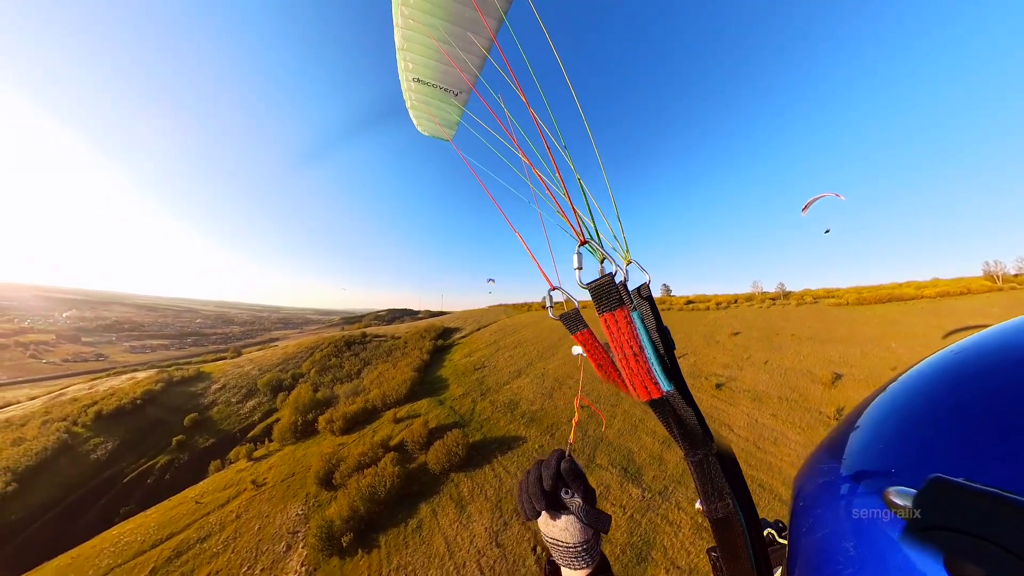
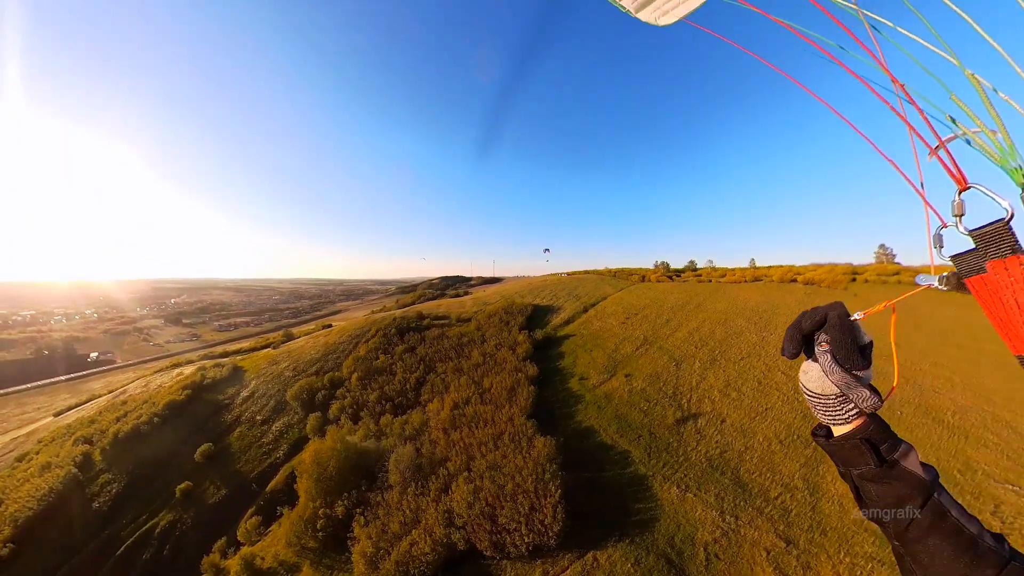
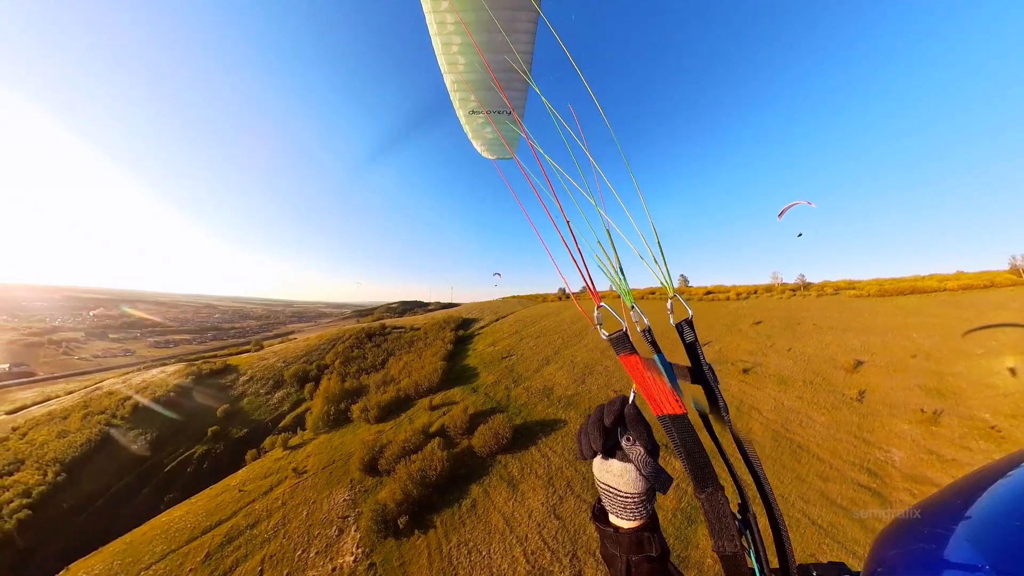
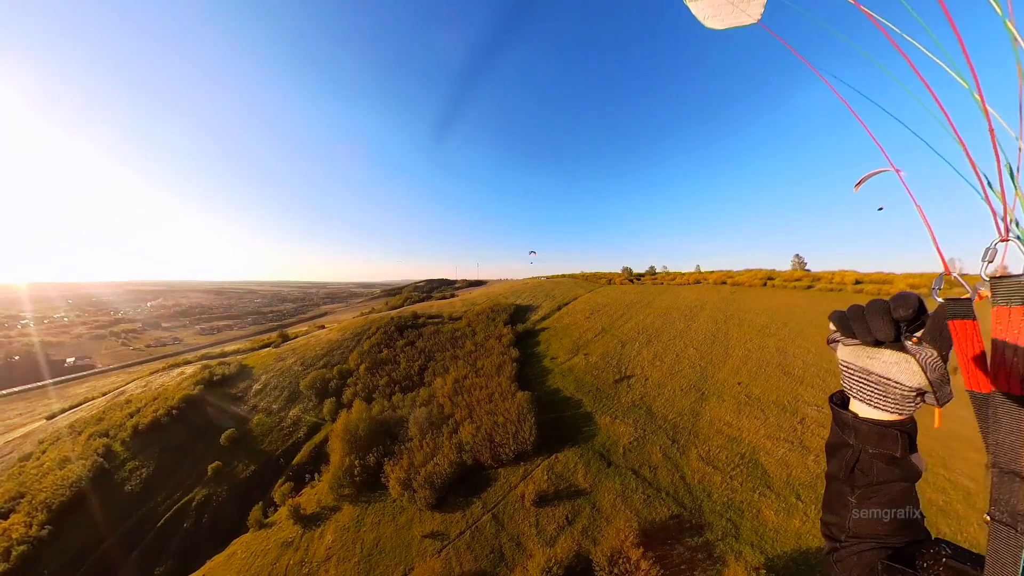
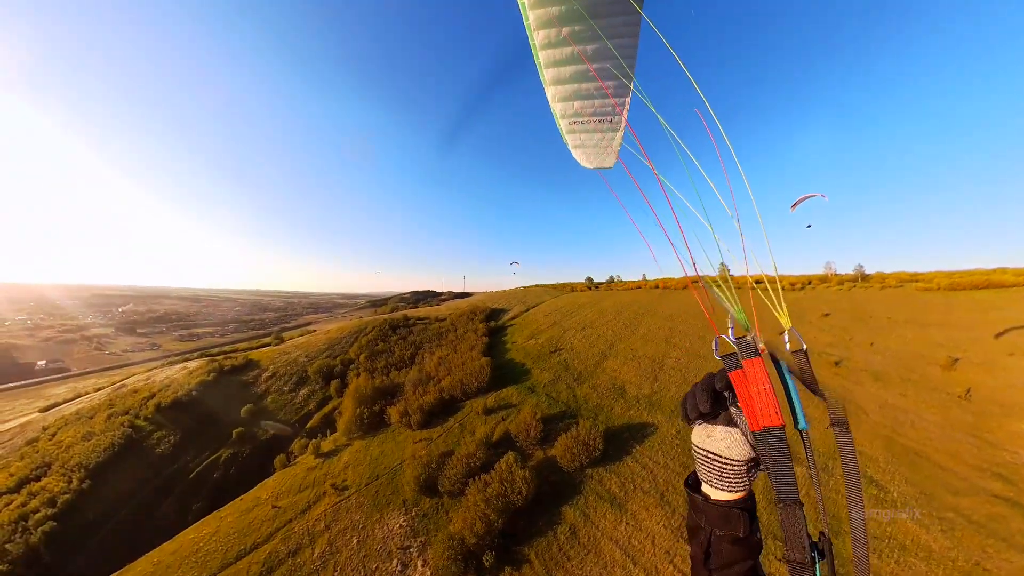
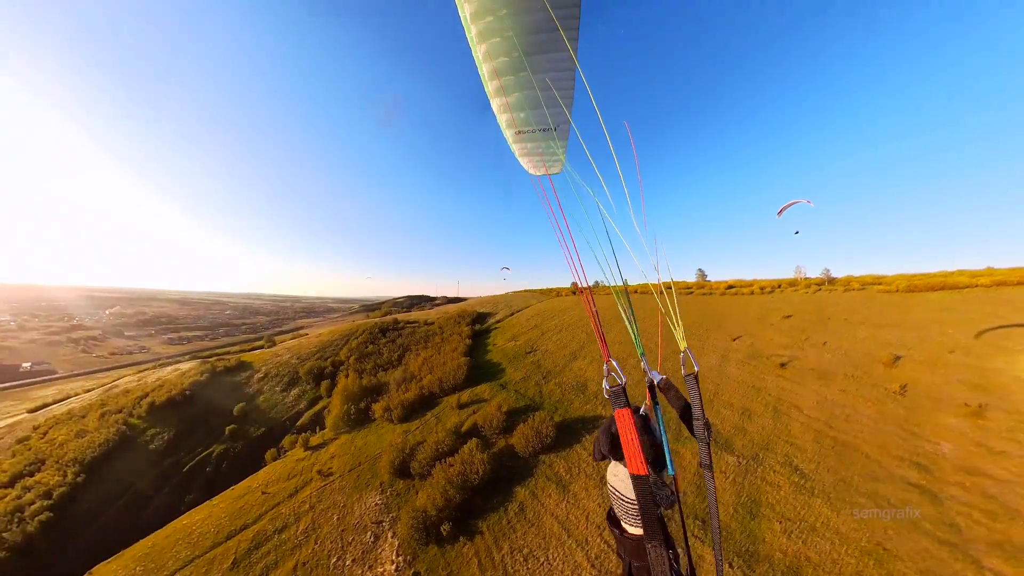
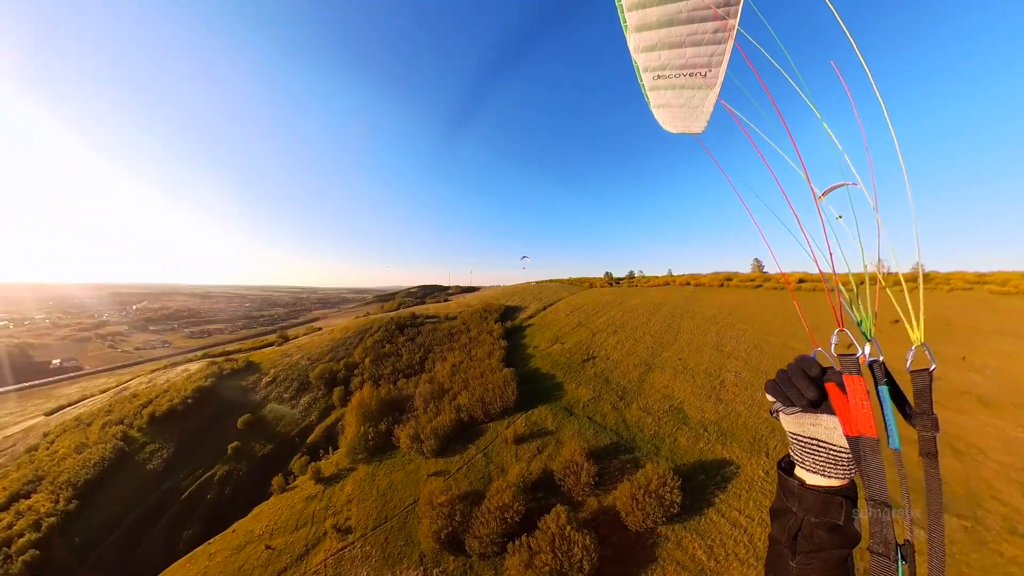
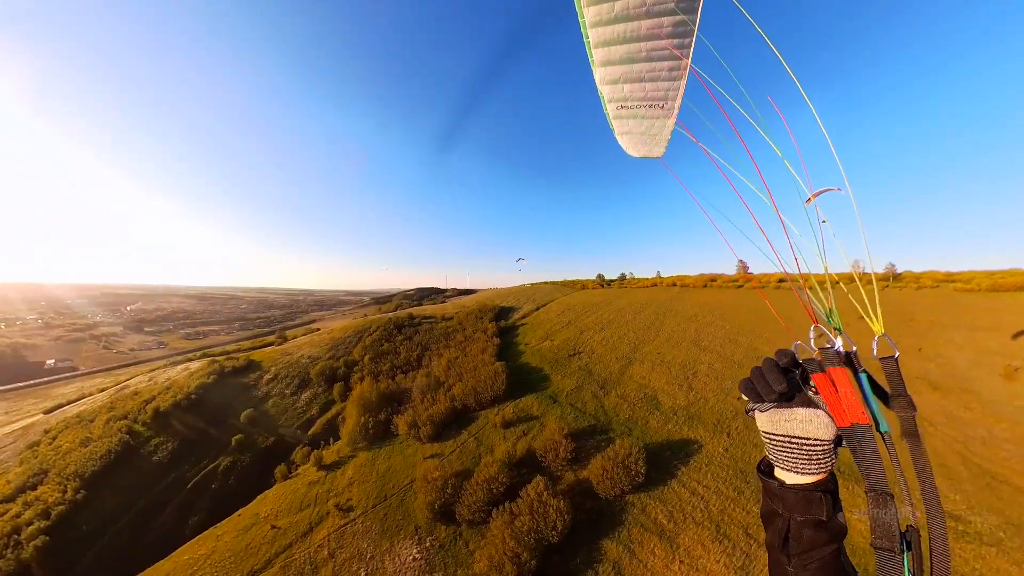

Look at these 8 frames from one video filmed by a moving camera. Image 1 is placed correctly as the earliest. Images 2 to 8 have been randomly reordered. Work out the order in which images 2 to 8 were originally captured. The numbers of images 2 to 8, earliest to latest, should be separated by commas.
3, 6, 5, 8, 7, 4, 2
